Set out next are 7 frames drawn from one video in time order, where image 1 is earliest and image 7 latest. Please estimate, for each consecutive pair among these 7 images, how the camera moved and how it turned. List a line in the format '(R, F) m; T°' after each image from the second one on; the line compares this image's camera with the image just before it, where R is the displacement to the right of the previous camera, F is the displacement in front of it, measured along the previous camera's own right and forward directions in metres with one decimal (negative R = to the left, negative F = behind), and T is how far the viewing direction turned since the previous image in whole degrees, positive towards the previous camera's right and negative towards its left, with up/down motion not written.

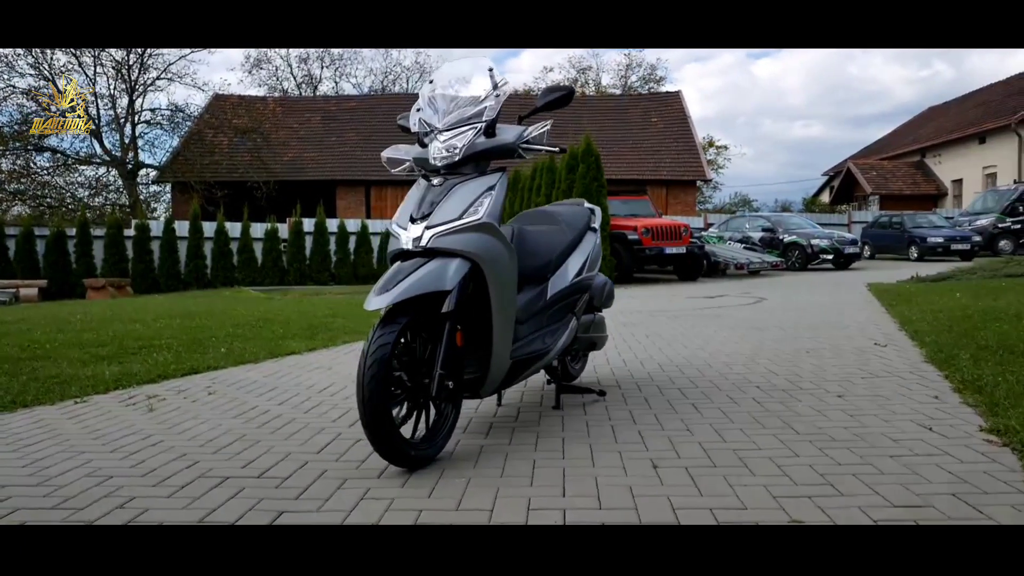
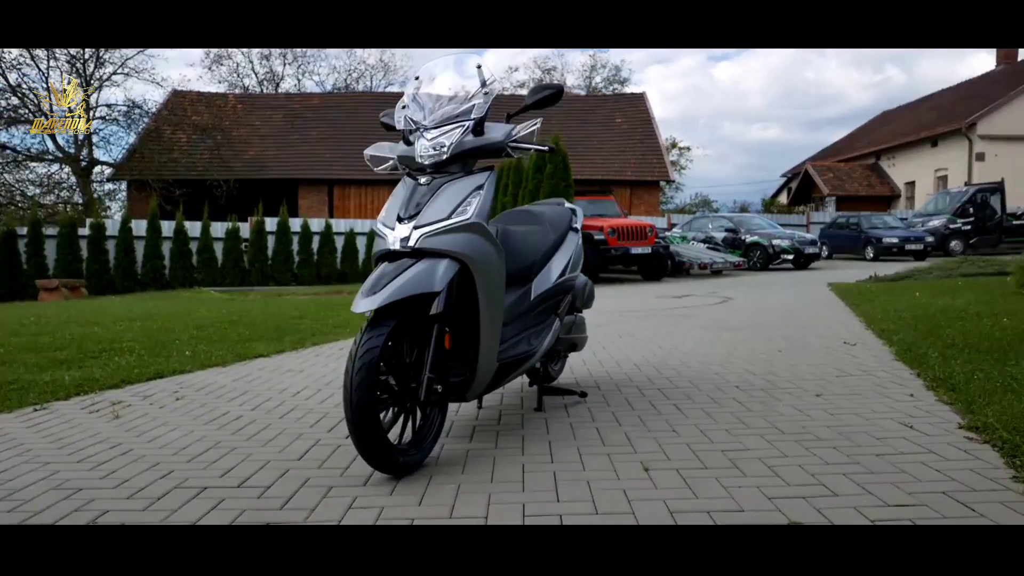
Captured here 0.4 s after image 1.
(-0.1, +0.1) m; +3°
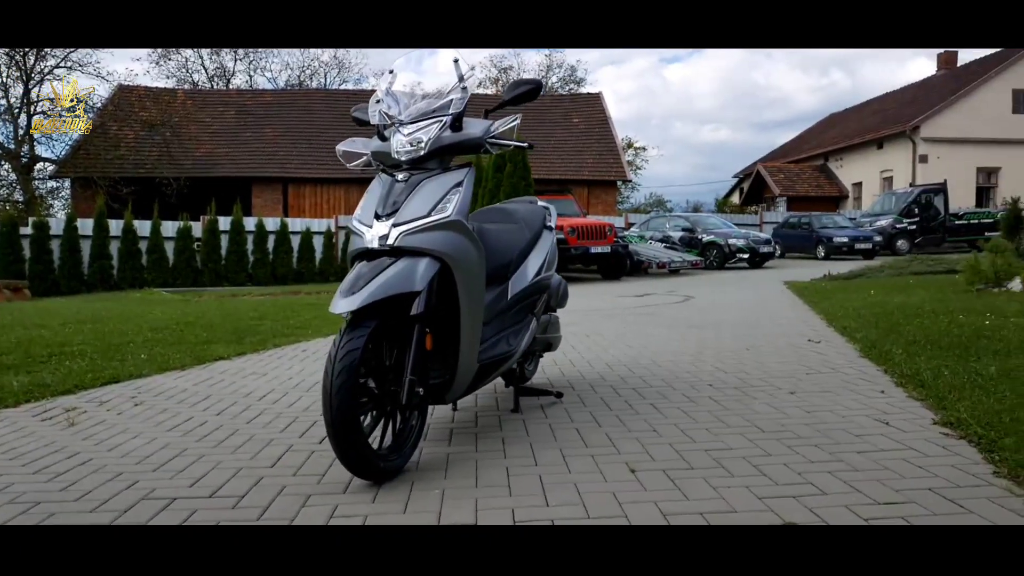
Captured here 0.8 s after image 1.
(-0.1, +0.1) m; +3°
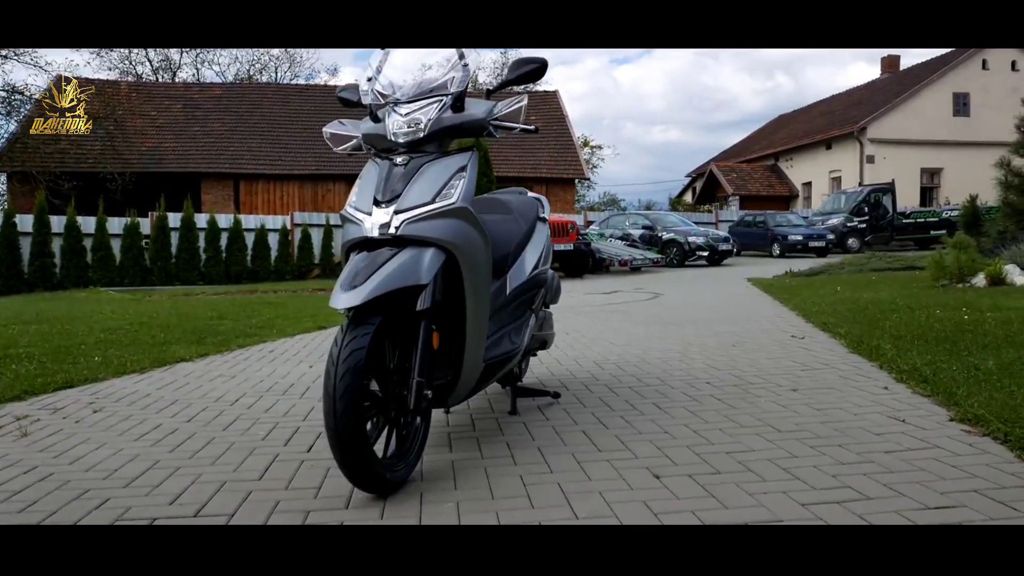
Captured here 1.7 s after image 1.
(-0.3, +0.3) m; +3°
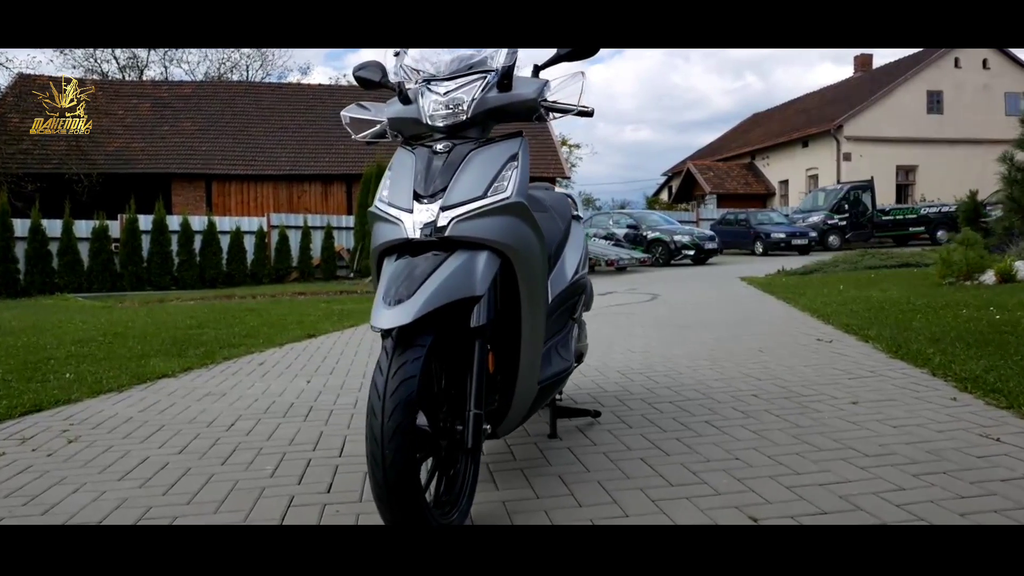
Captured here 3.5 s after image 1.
(-0.4, +0.6) m; +2°
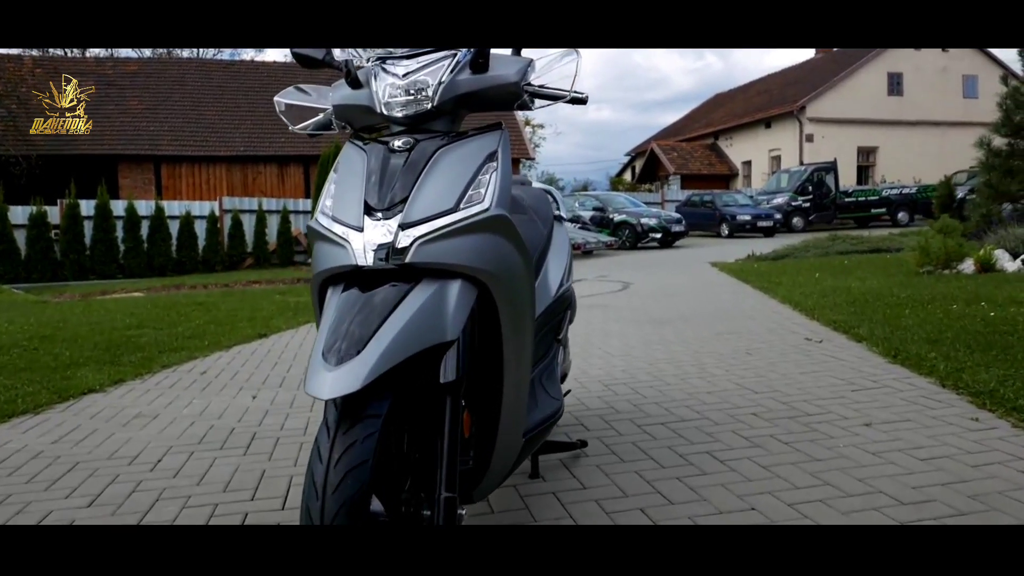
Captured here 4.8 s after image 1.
(-0.1, +0.7) m; +3°
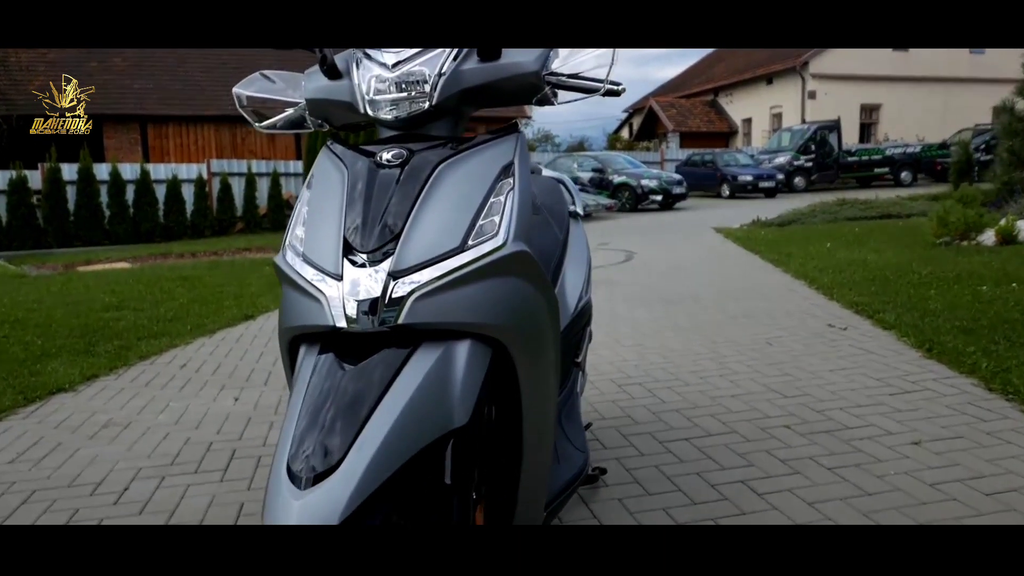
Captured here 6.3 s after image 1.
(-0.1, +0.6) m; 0°
